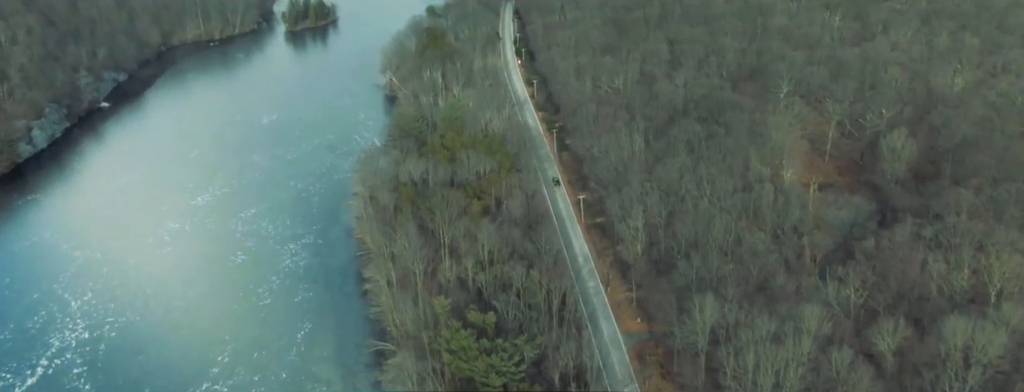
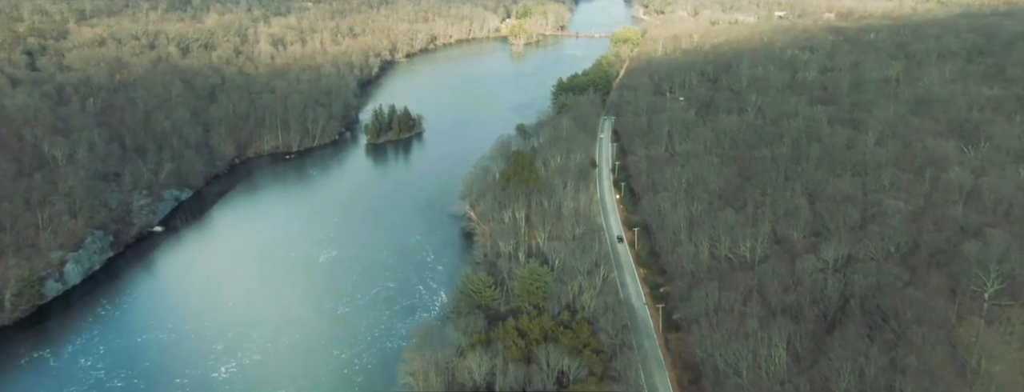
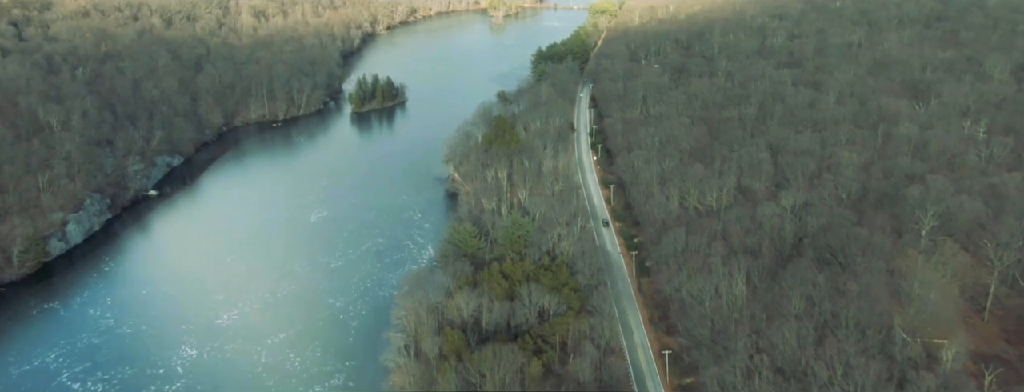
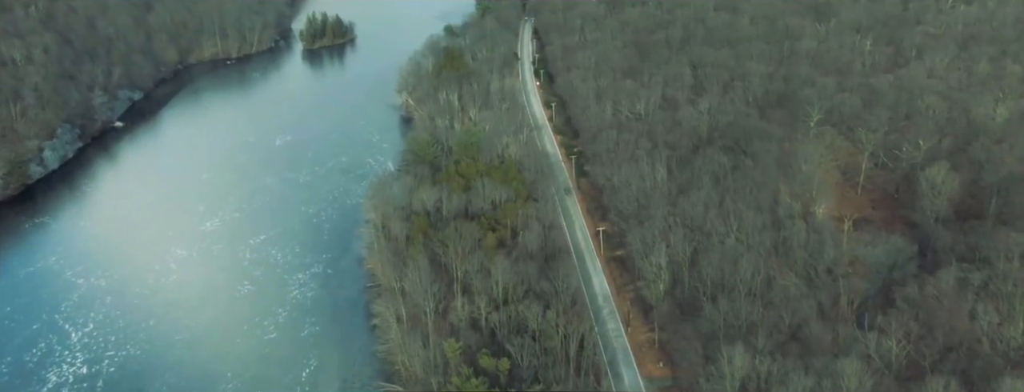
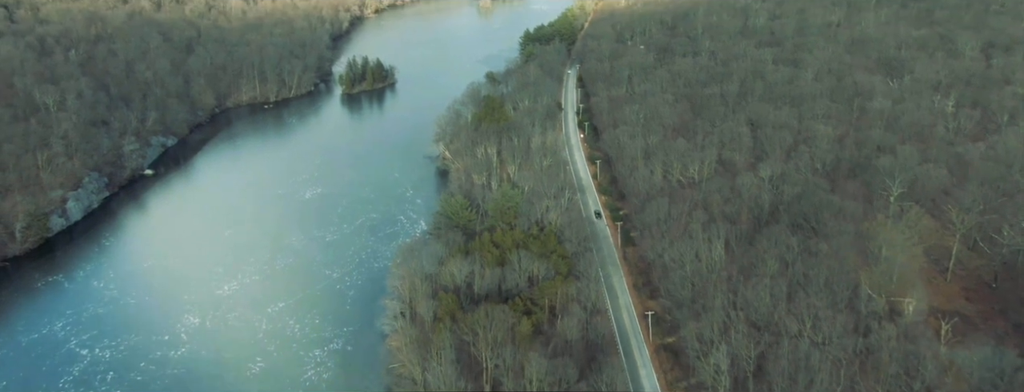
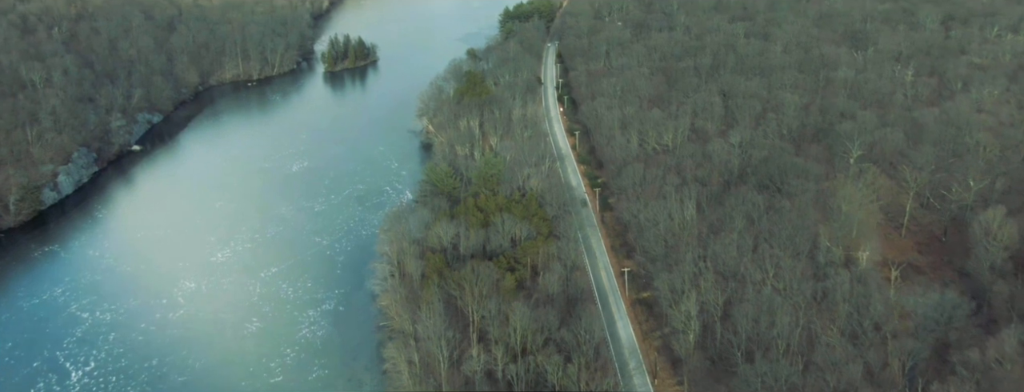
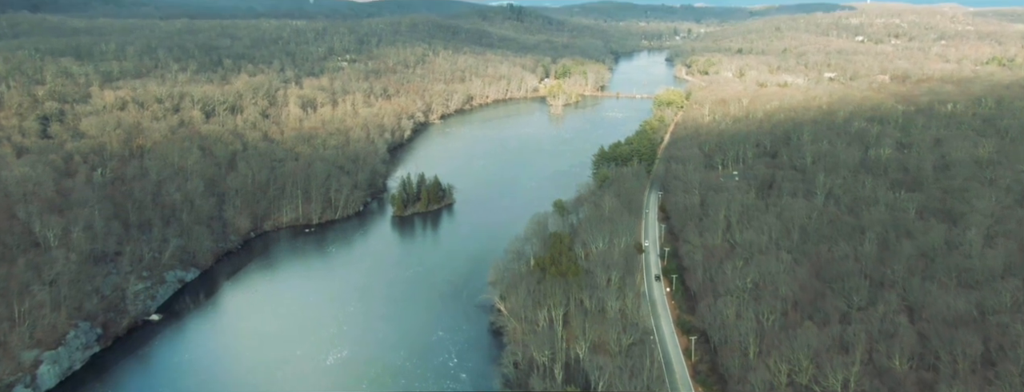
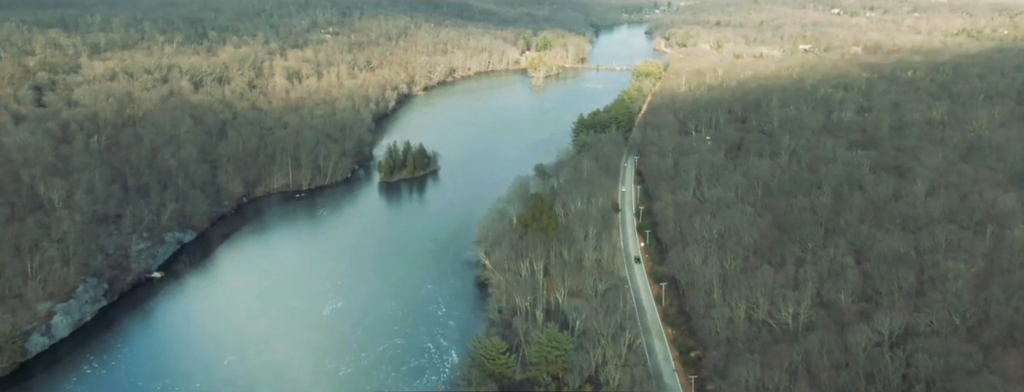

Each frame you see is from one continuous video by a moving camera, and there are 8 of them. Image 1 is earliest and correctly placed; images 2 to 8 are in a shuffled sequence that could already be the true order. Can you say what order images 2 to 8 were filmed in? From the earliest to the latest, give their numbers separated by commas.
4, 6, 5, 3, 2, 8, 7
